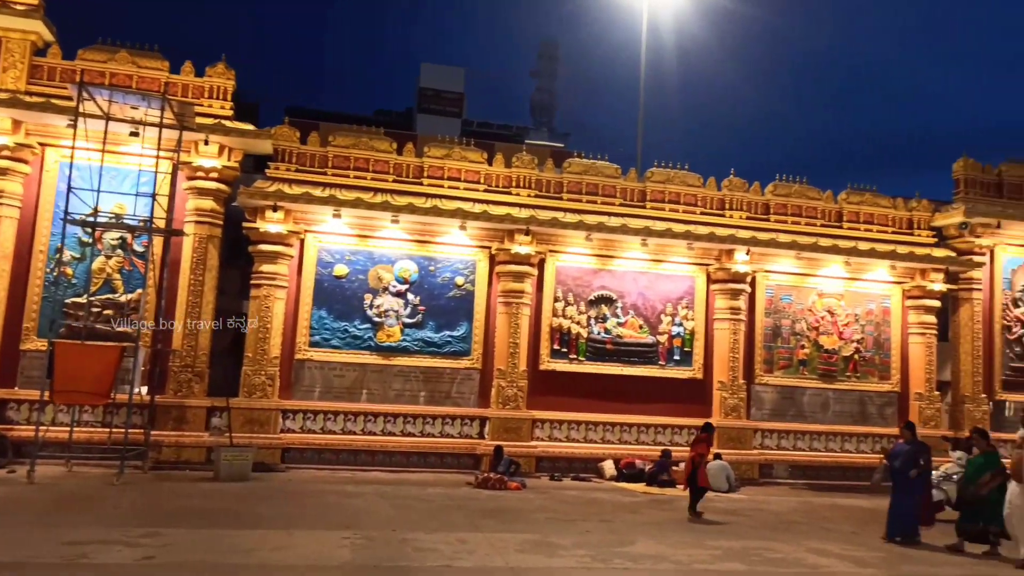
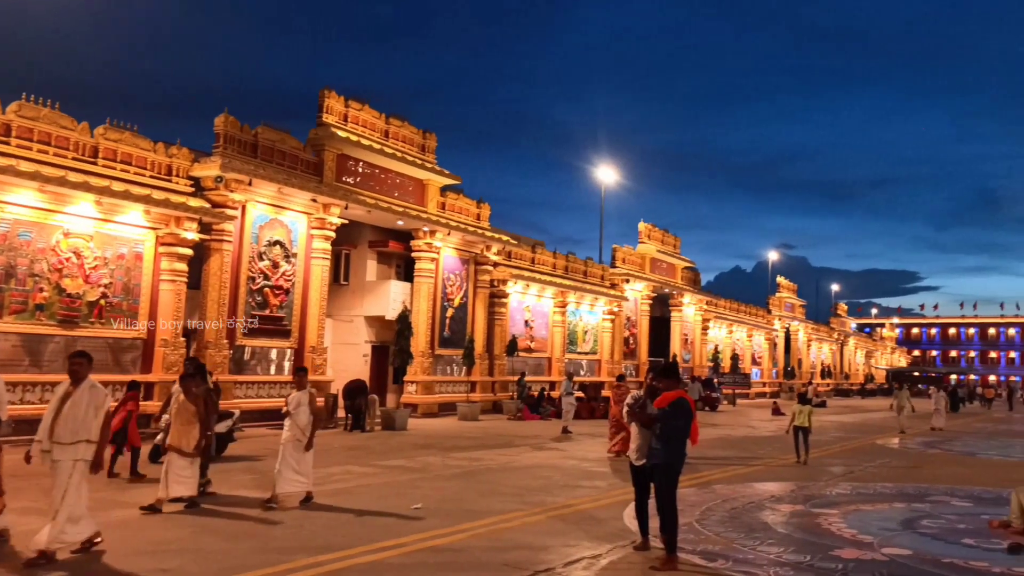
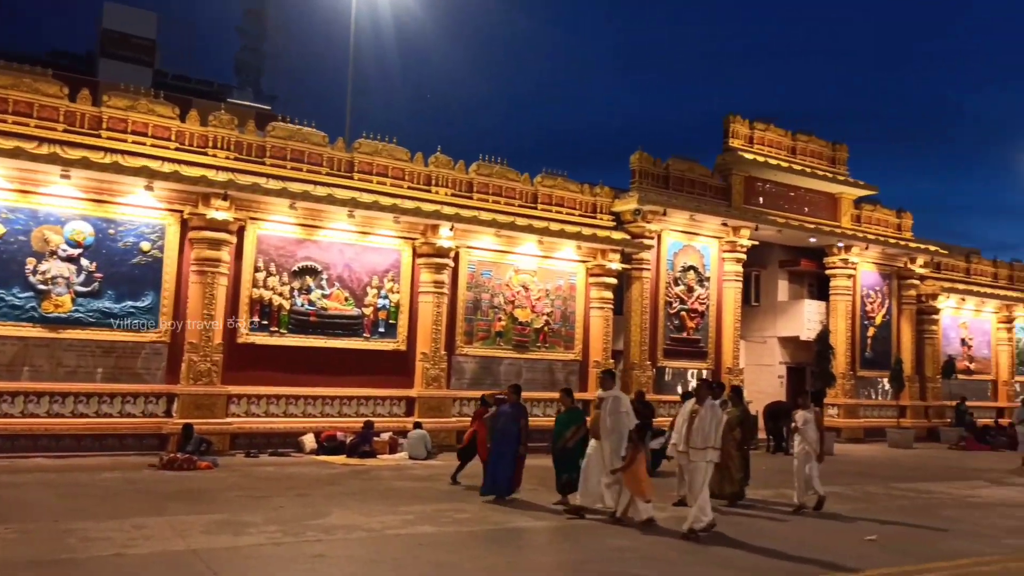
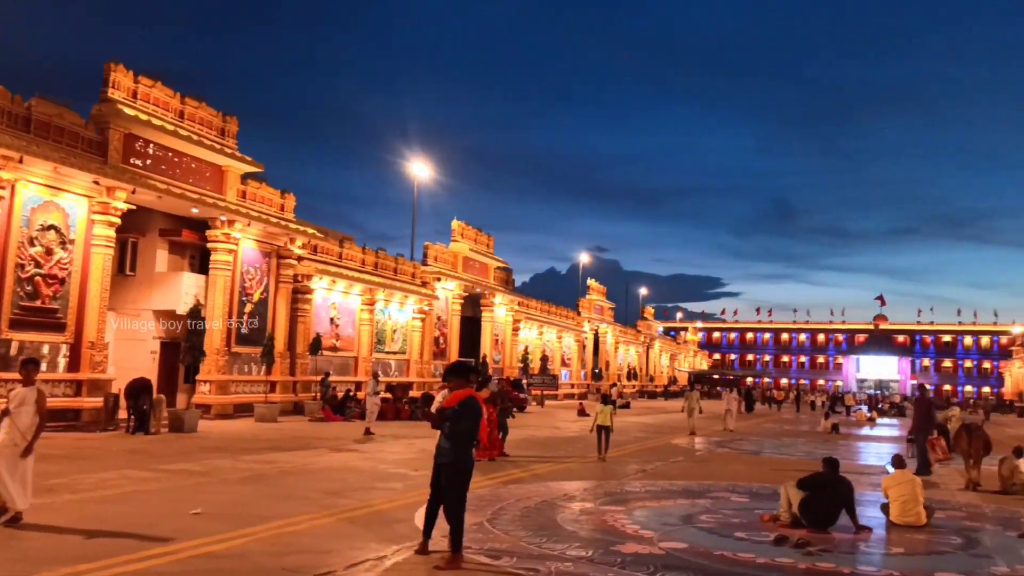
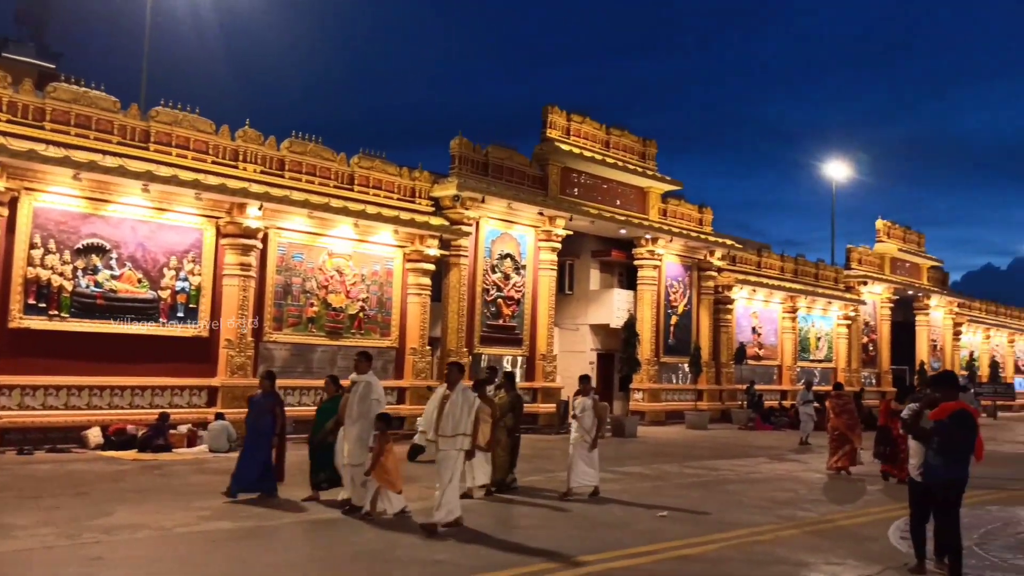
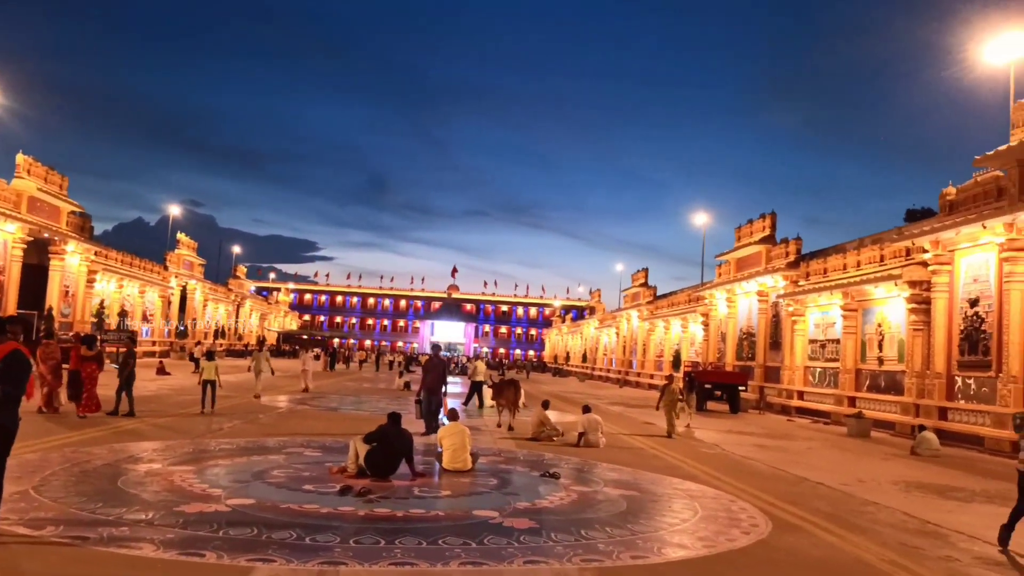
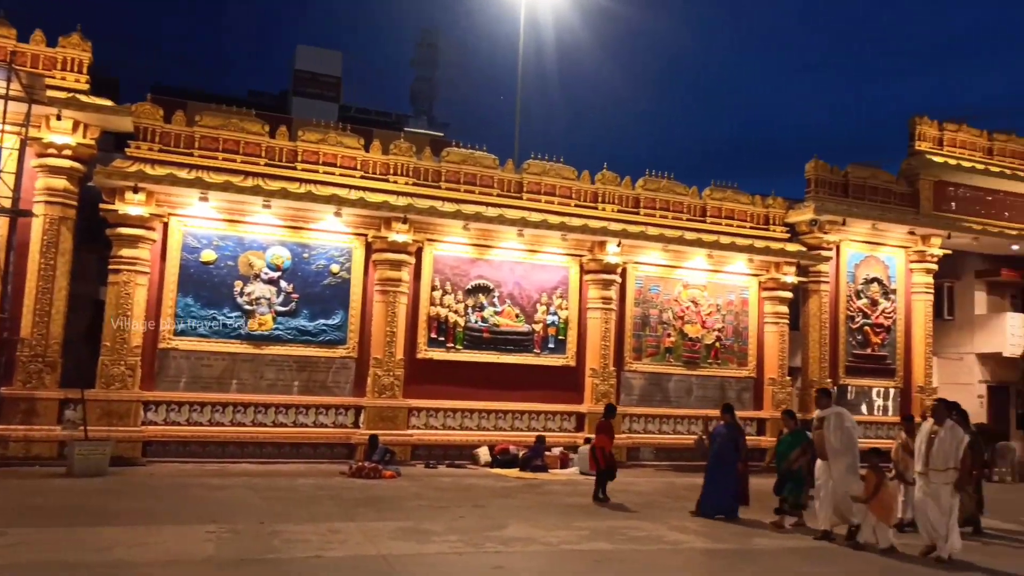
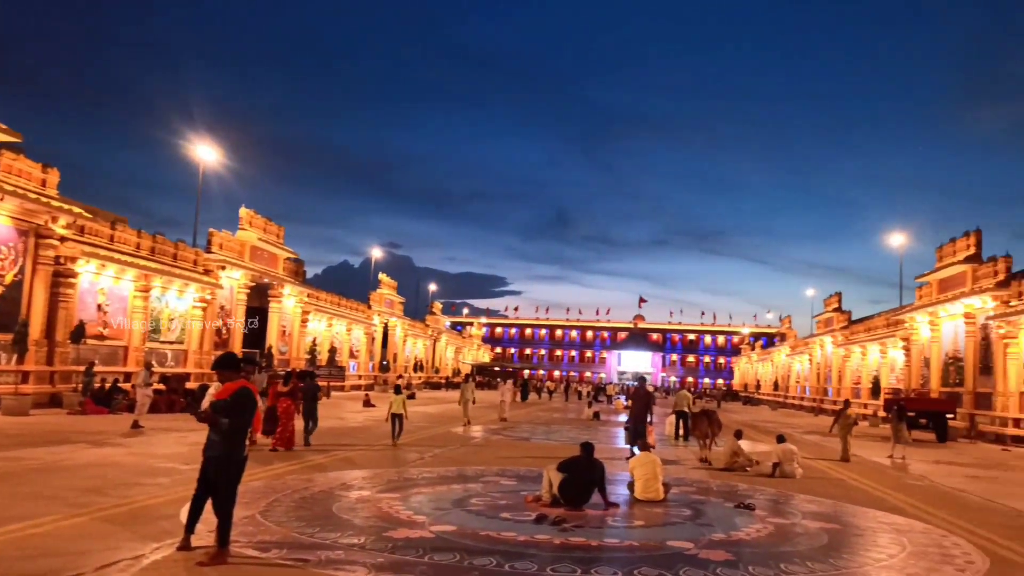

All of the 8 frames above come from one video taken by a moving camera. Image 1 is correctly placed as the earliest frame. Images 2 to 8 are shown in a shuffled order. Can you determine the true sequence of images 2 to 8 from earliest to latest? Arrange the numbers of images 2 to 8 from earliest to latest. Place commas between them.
7, 3, 5, 2, 4, 8, 6
